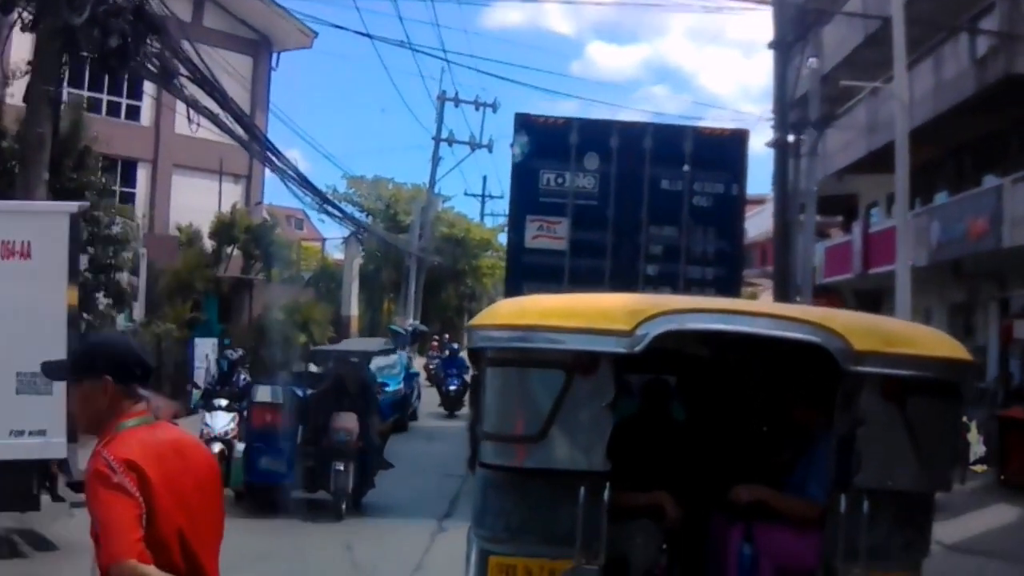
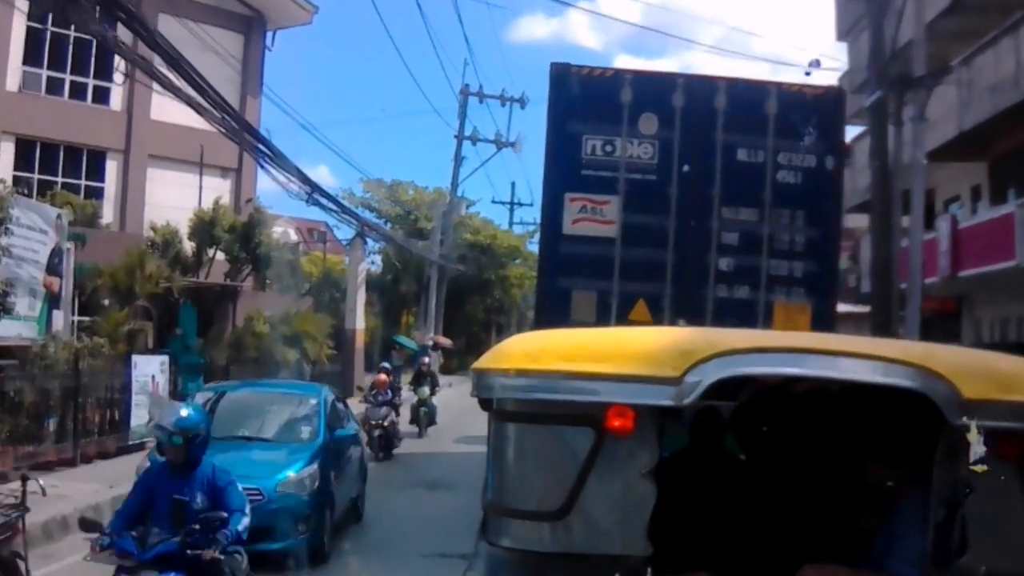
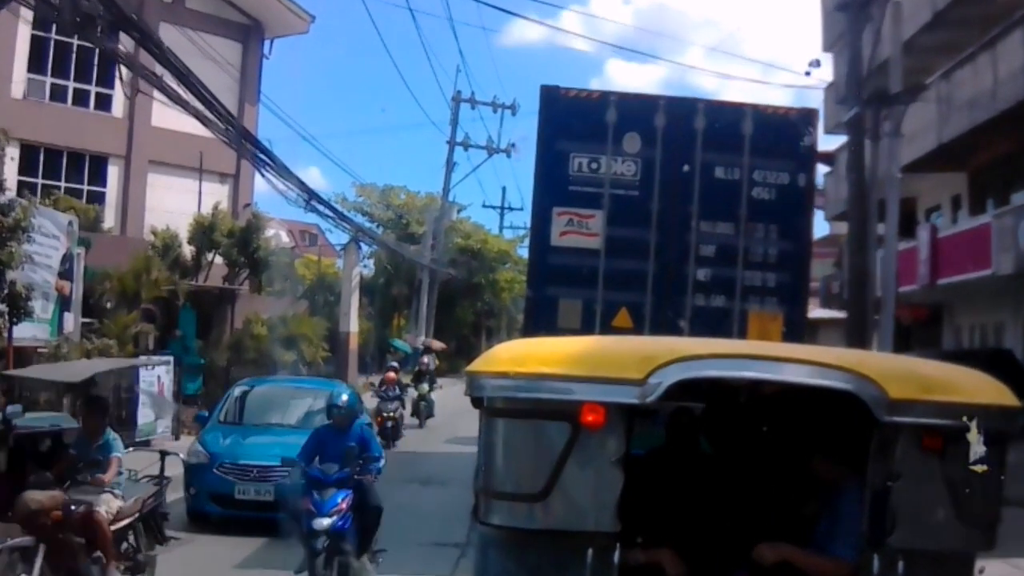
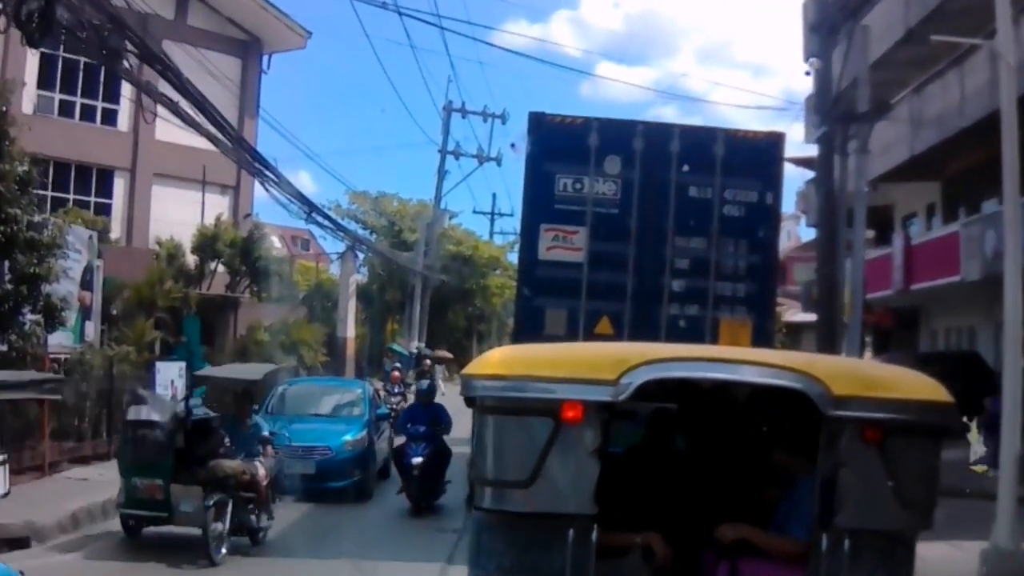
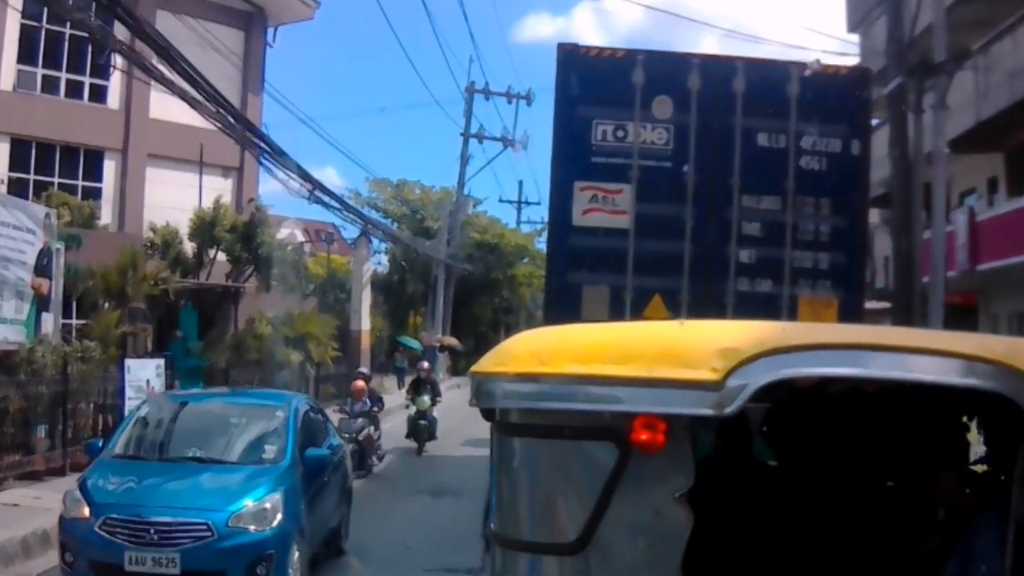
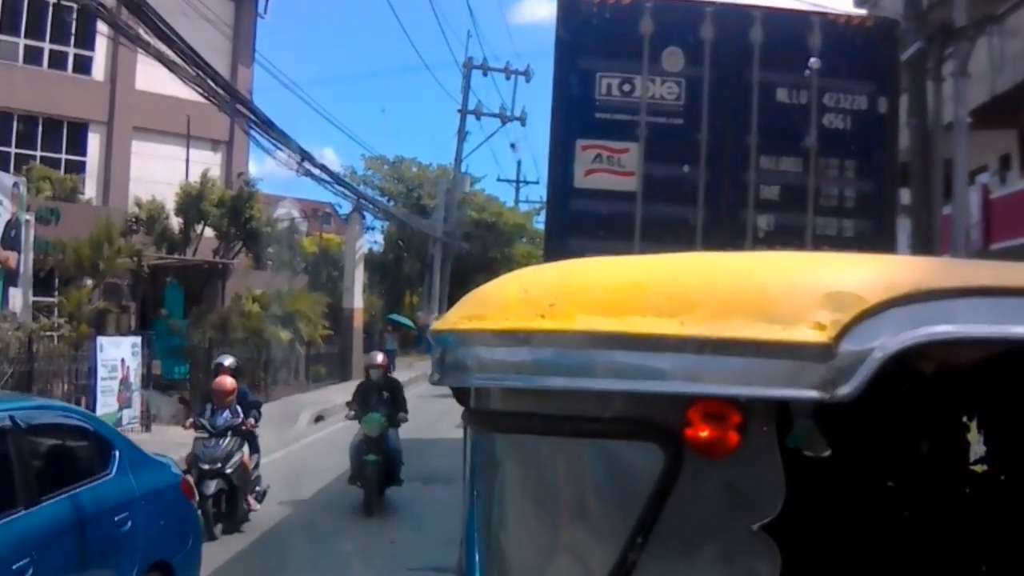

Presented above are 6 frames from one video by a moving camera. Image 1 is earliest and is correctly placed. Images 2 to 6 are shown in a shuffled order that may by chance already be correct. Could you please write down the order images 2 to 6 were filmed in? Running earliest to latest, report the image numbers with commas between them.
4, 3, 2, 5, 6
